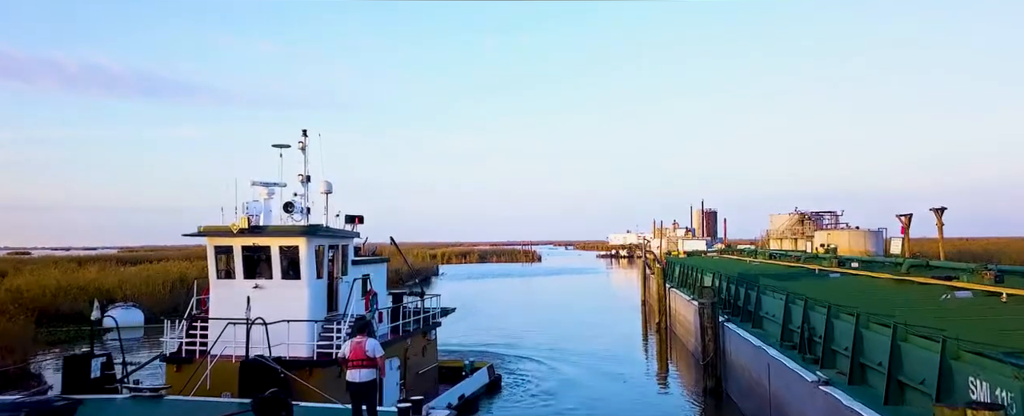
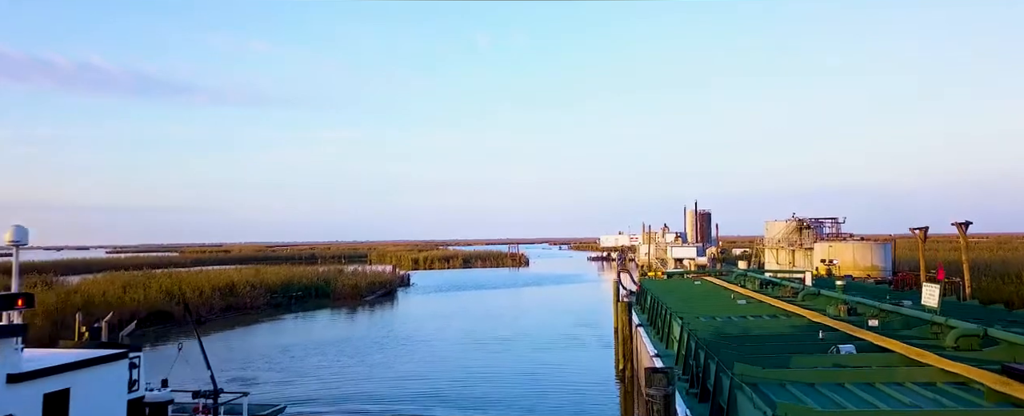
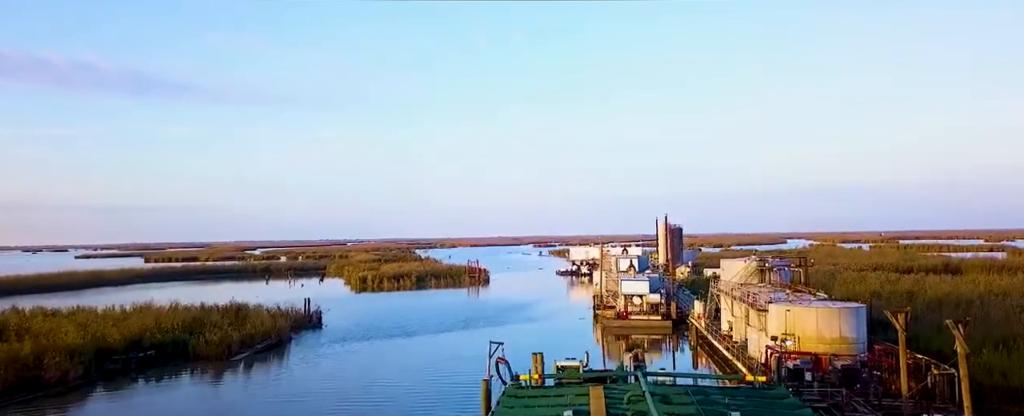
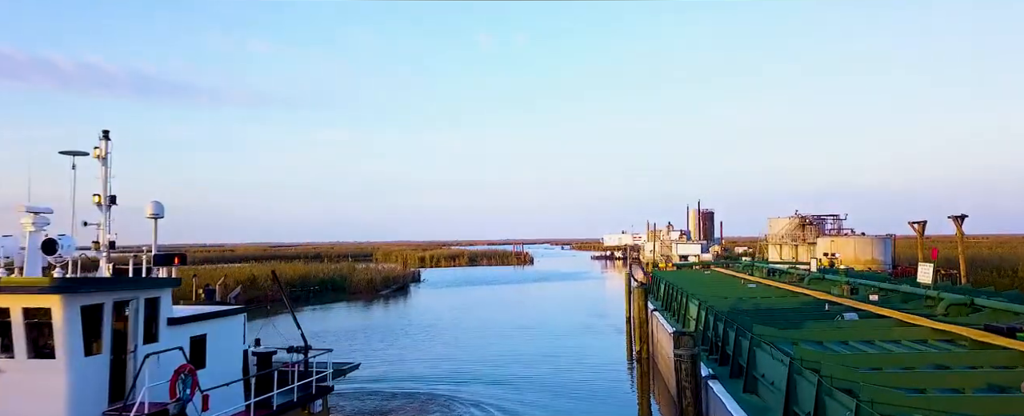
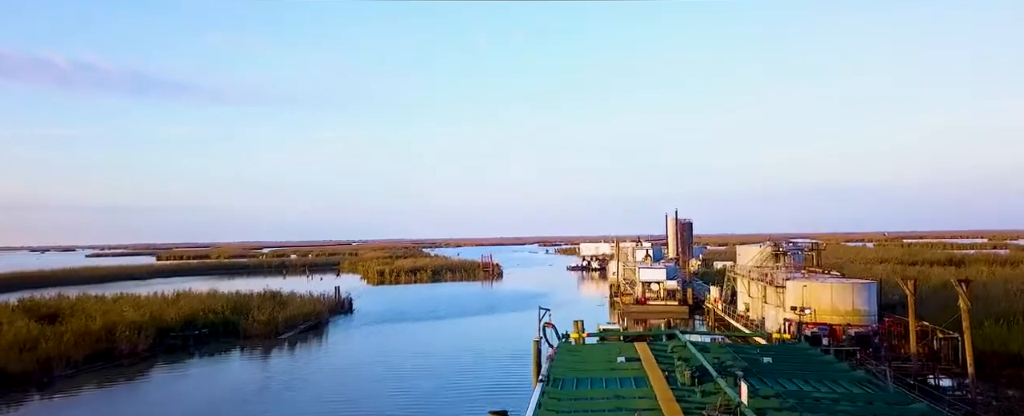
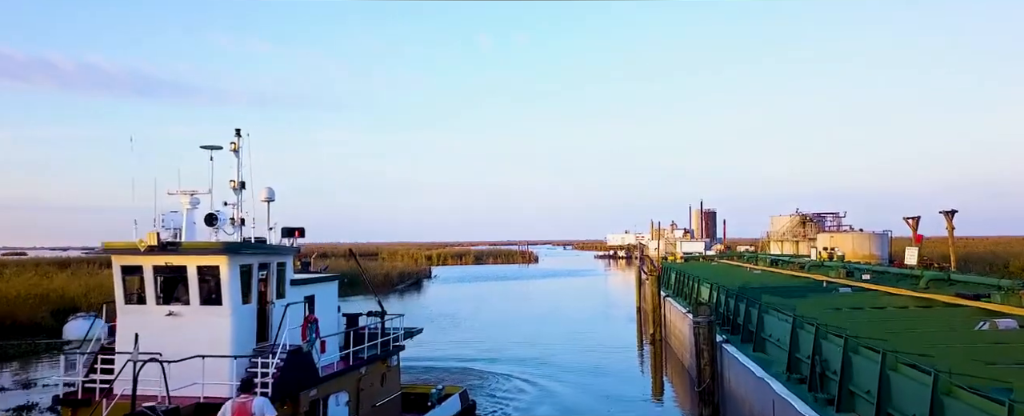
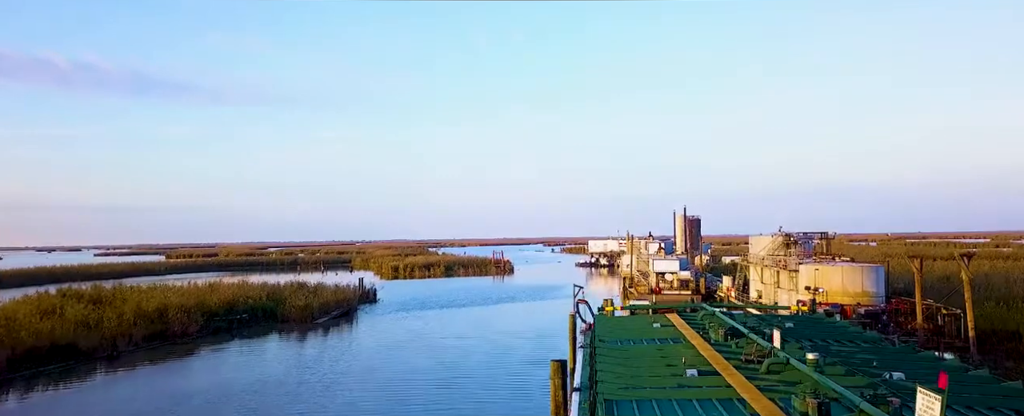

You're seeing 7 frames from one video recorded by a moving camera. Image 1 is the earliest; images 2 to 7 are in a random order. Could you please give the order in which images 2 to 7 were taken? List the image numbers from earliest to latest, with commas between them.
6, 4, 2, 7, 5, 3
